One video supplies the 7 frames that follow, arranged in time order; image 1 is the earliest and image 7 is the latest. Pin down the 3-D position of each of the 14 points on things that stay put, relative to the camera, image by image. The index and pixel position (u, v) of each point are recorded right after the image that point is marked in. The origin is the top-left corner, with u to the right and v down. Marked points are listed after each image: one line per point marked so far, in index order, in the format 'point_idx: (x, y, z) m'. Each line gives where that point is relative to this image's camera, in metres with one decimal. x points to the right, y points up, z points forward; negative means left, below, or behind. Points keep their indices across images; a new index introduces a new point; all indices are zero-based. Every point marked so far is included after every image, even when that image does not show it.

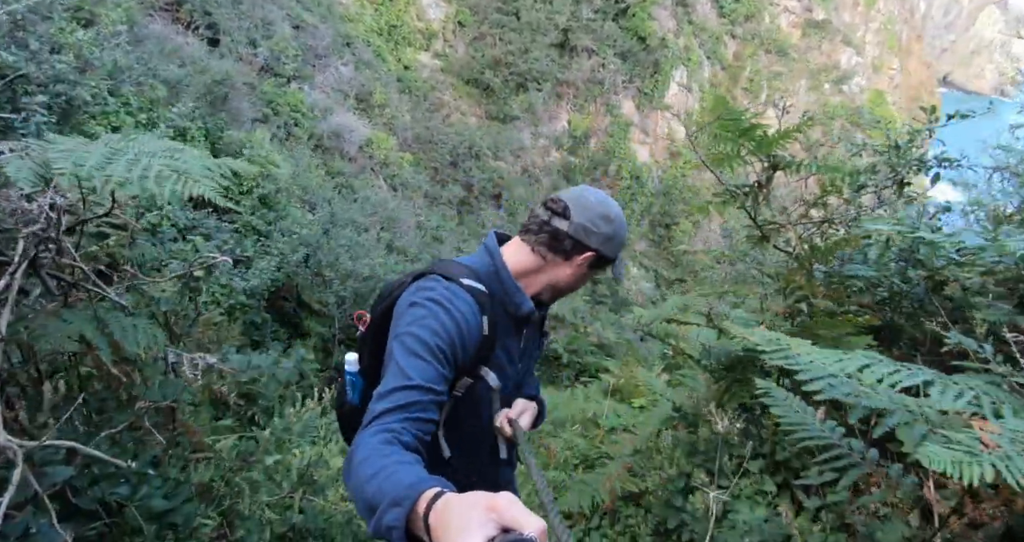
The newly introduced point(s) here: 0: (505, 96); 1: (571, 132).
0: (-0.2, +4.3, +18.0) m
1: (+1.5, +3.6, +18.8) m
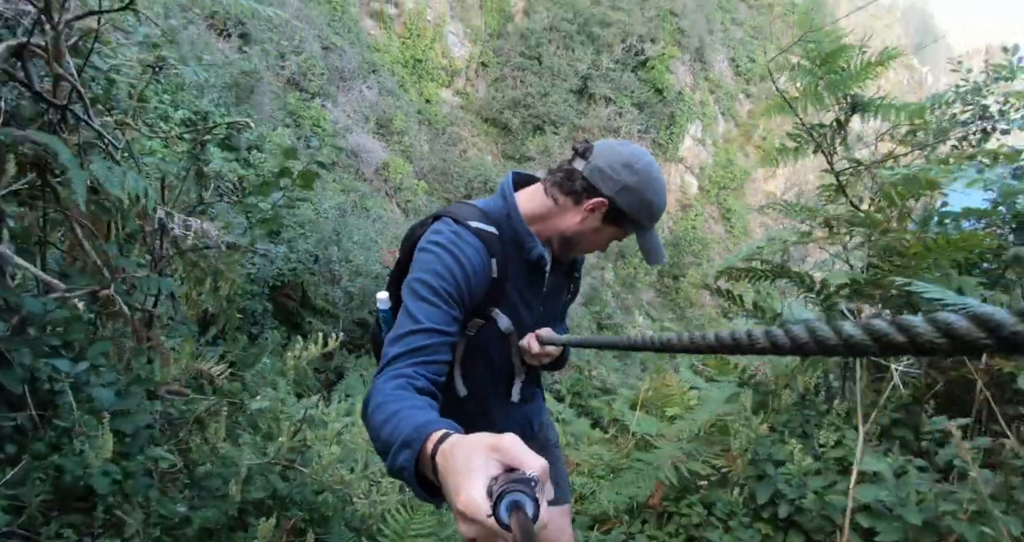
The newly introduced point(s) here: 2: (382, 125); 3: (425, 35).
0: (+0.2, +3.3, +18.1) m
1: (+1.9, +2.4, +18.8) m
2: (-2.4, +2.6, +13.0) m
3: (-2.1, +5.7, +17.4) m
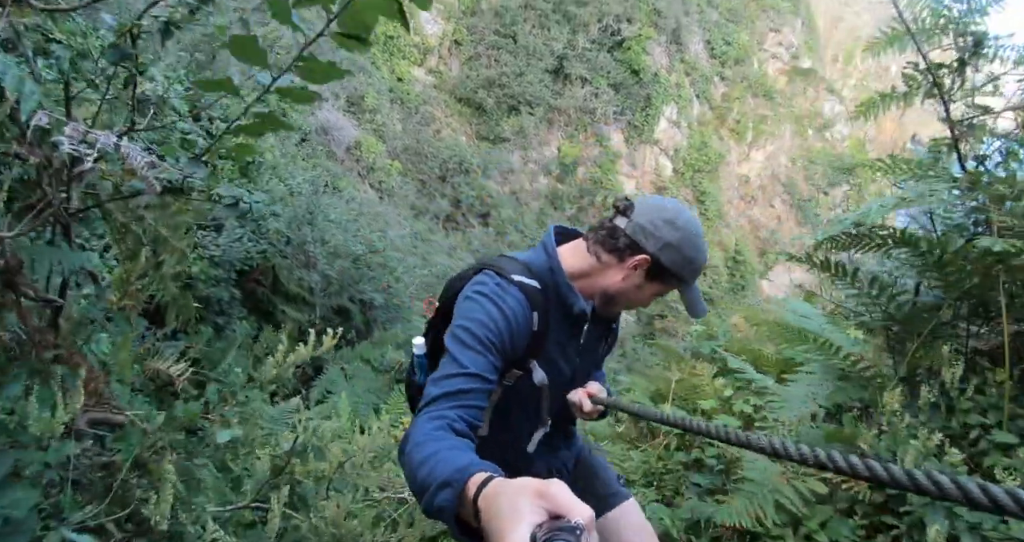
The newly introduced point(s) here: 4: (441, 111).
0: (-0.4, +3.7, +17.6) m
1: (+1.2, +2.8, +18.4) m
2: (-2.8, +2.9, +12.4) m
3: (-2.7, +6.1, +16.7) m
4: (-1.6, +3.6, +16.6) m
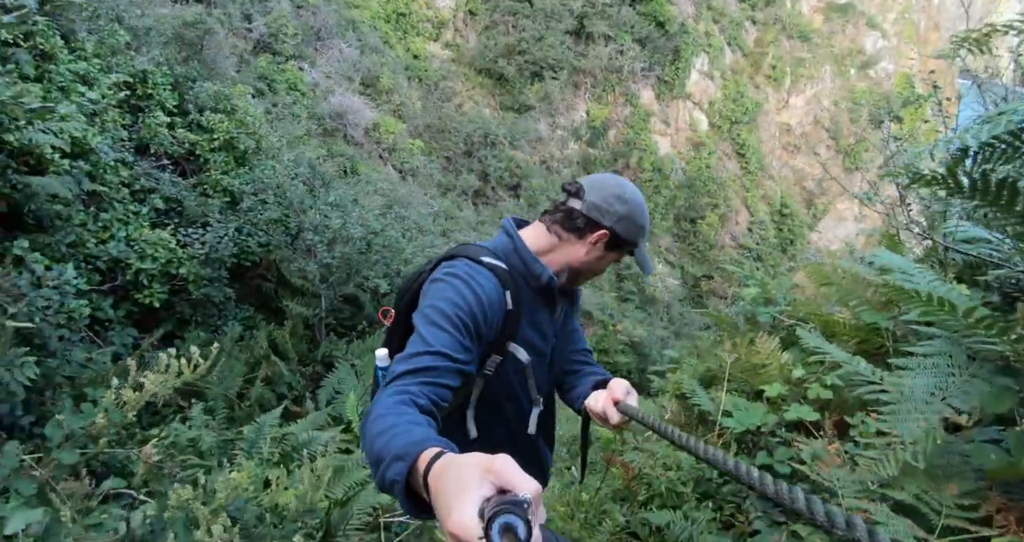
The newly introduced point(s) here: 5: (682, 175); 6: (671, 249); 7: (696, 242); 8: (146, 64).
0: (+0.2, +4.4, +17.0) m
1: (+1.9, +3.6, +17.8) m
2: (-2.4, +3.1, +12.0) m
3: (-2.4, +6.5, +16.2) m
4: (-1.1, +4.1, +16.1) m
5: (+4.6, +2.6, +19.6) m
6: (+4.0, +0.5, +18.3) m
7: (+4.7, +0.7, +18.8) m
8: (-2.8, +1.6, +5.6) m
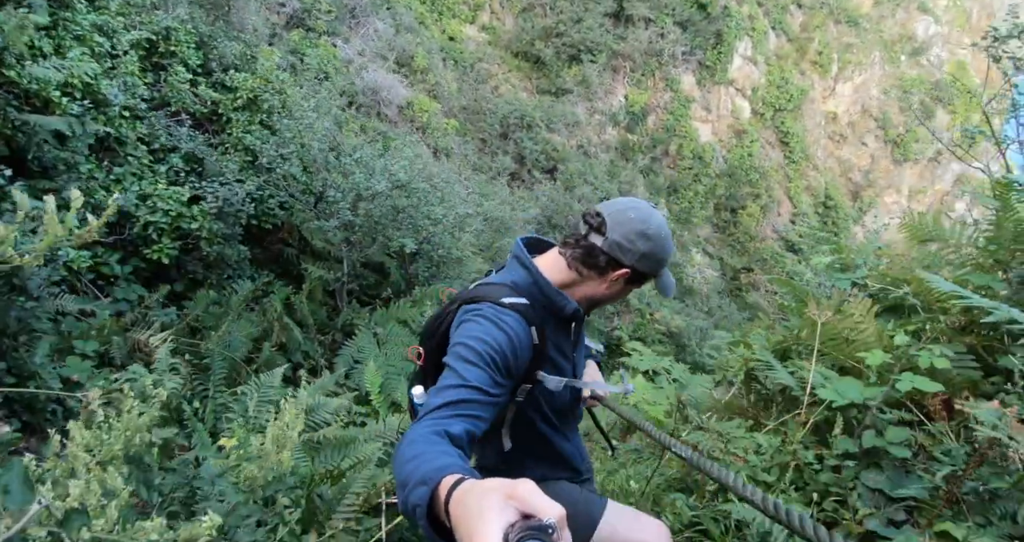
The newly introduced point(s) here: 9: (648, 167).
0: (+1.1, +4.7, +16.6) m
1: (+2.8, +3.9, +17.3) m
2: (-1.8, +3.4, +11.7) m
3: (-1.5, +6.8, +15.9) m
4: (-0.3, +4.4, +15.7) m
5: (+5.6, +2.8, +19.0) m
6: (+4.8, +0.8, +17.7) m
7: (+5.6, +1.0, +18.2) m
8: (-2.5, +1.8, +5.3) m
9: (+3.2, +2.4, +16.8) m
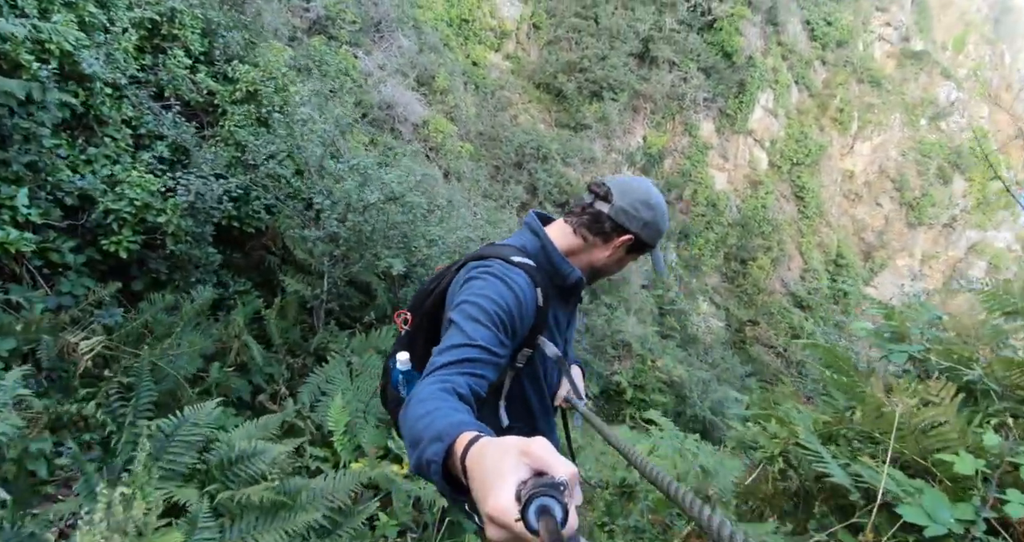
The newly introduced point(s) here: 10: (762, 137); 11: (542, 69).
0: (+1.5, +3.8, +16.4) m
1: (+3.2, +2.9, +17.0) m
2: (-1.5, +3.0, +11.5) m
3: (-0.9, +6.2, +15.8) m
4: (+0.1, +3.8, +15.5) m
5: (+5.9, +1.5, +18.7) m
6: (+4.9, -0.4, +17.3) m
7: (+5.7, -0.3, +17.8) m
8: (-2.4, +1.8, +5.0) m
9: (+3.4, +1.4, +16.5) m
10: (+7.0, +3.7, +20.0) m
11: (+0.7, +4.6, +16.3) m
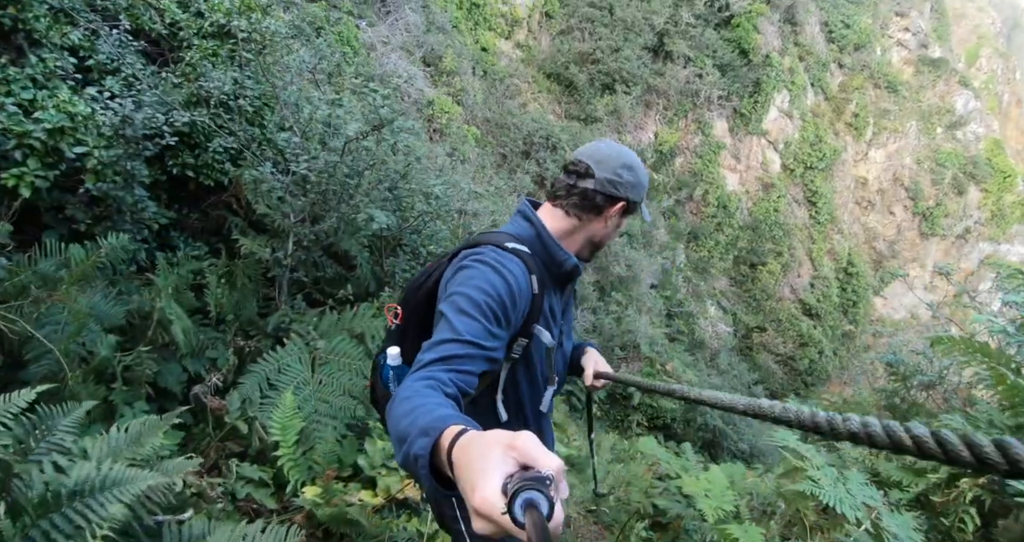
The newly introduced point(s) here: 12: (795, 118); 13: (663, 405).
0: (+1.7, +3.9, +15.8) m
1: (+3.3, +2.9, +16.4) m
2: (-1.3, +3.2, +10.9) m
3: (-0.6, +6.3, +15.2) m
4: (+0.3, +3.8, +14.9) m
5: (+6.0, +1.4, +18.0) m
6: (+5.0, -0.5, +16.7) m
7: (+5.8, -0.4, +17.2) m
8: (-2.2, +2.0, +4.4) m
9: (+3.6, +1.4, +15.9) m
10: (+7.2, +3.6, +19.3) m
11: (+0.9, +4.7, +15.6) m
12: (+7.9, +4.3, +19.8) m
13: (+1.9, -1.6, +8.7) m
